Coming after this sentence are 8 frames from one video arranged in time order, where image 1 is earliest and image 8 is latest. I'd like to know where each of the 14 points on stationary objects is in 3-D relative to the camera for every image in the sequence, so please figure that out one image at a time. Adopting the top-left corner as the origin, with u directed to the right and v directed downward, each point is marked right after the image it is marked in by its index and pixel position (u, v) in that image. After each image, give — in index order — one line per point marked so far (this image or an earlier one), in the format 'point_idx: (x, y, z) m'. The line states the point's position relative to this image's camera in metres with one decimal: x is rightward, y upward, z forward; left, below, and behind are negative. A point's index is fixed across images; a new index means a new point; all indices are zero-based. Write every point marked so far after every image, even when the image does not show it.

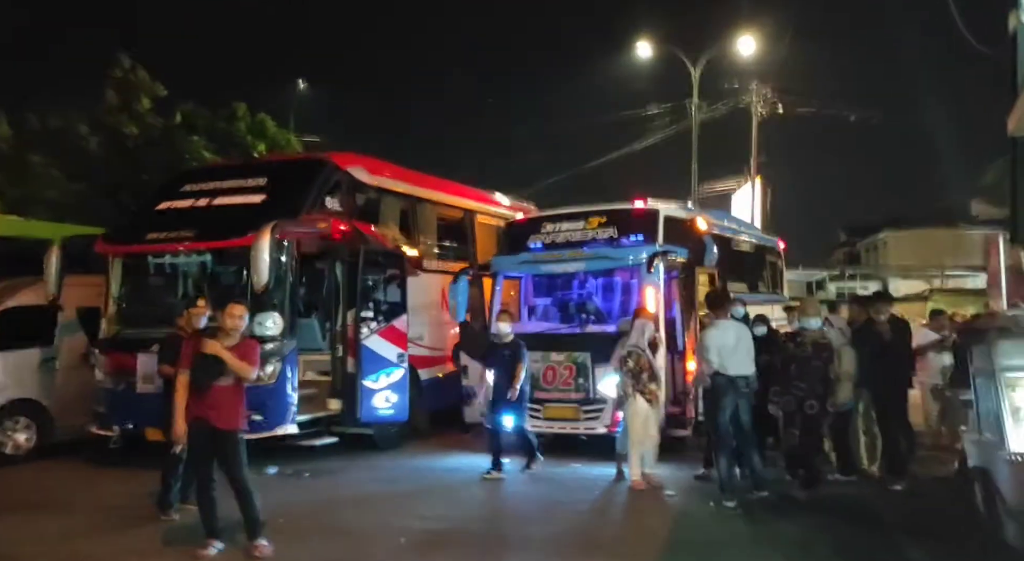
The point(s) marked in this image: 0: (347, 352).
0: (-1.9, -0.8, +10.9) m
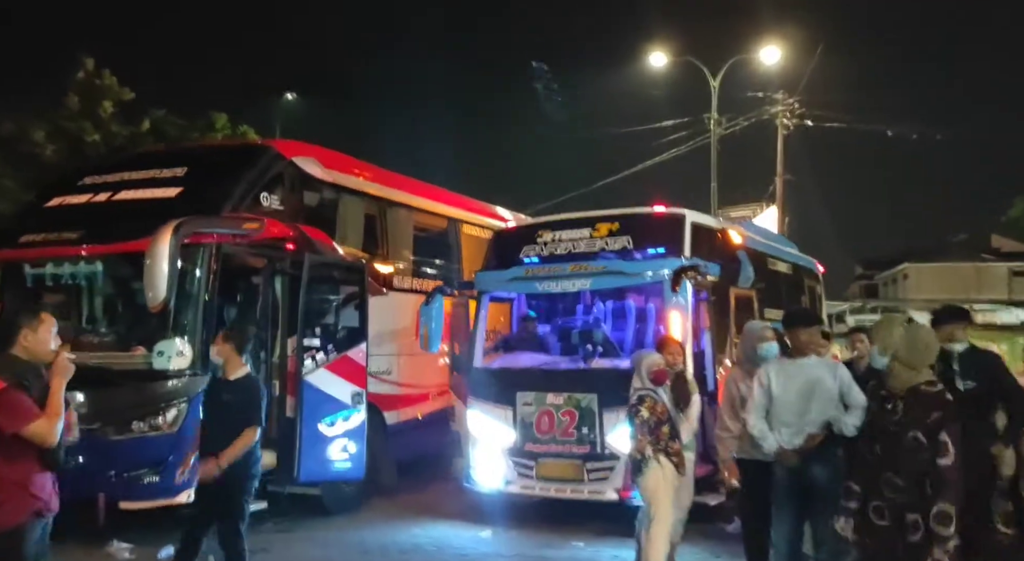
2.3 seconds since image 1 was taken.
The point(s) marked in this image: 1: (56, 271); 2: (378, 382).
0: (-2.0, -1.0, +8.5) m
1: (-3.7, +0.1, +8.0) m
2: (-1.4, -1.0, +9.9) m
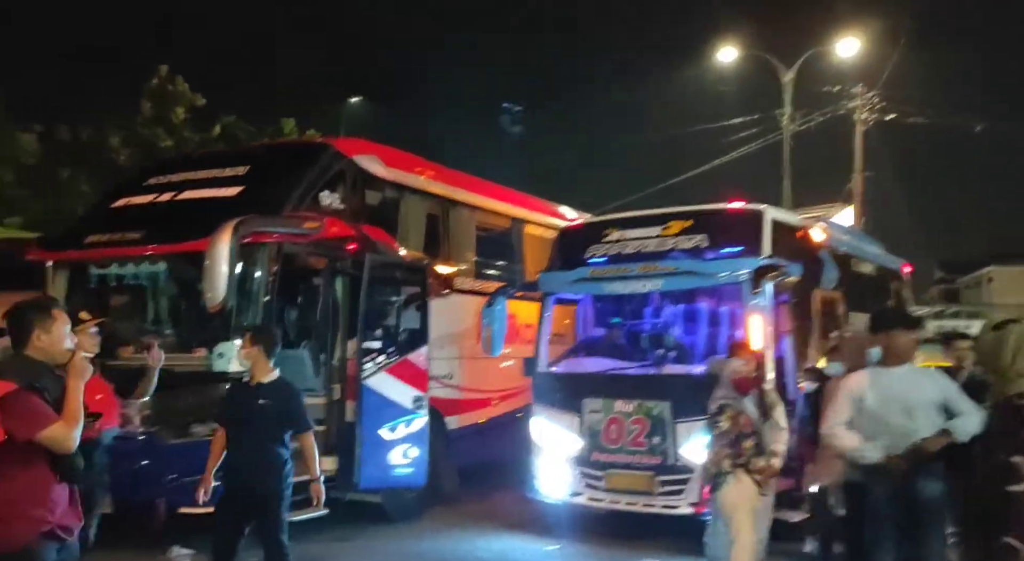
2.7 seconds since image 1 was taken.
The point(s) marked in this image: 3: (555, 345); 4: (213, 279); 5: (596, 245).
0: (-1.4, -1.0, +8.3) m
1: (-3.2, +0.1, +7.9) m
2: (-0.7, -1.1, +9.6) m
3: (+0.4, -0.6, +8.8) m
4: (-2.1, 0.0, +6.8) m
5: (+0.8, +0.3, +8.7) m
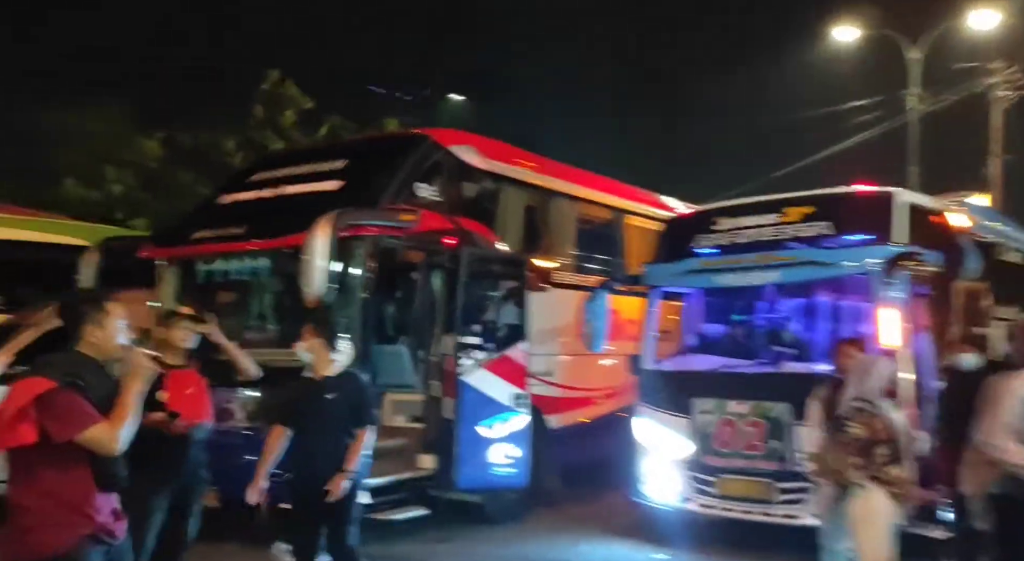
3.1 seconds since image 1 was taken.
0: (-0.6, -0.9, +8.1) m
1: (-2.3, +0.1, +7.9) m
2: (+0.3, -1.0, +9.3) m
3: (+1.3, -0.6, +8.4) m
4: (-1.4, 0.0, +6.7) m
5: (+1.7, +0.4, +8.3) m
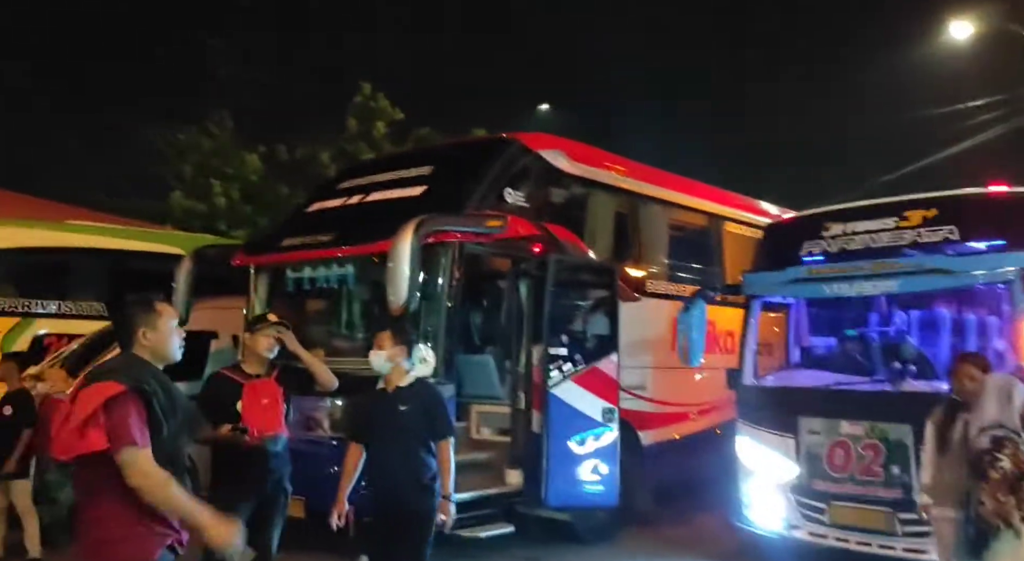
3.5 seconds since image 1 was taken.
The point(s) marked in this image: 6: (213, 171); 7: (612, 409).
0: (+0.1, -1.0, +7.8) m
1: (-1.6, +0.1, +7.8) m
2: (+1.1, -1.1, +8.9) m
3: (+2.0, -0.6, +8.0) m
4: (-0.8, 0.0, +6.5) m
5: (+2.4, +0.3, +7.8) m
6: (-5.7, +2.0, +18.3) m
7: (+0.9, -1.1, +8.3) m
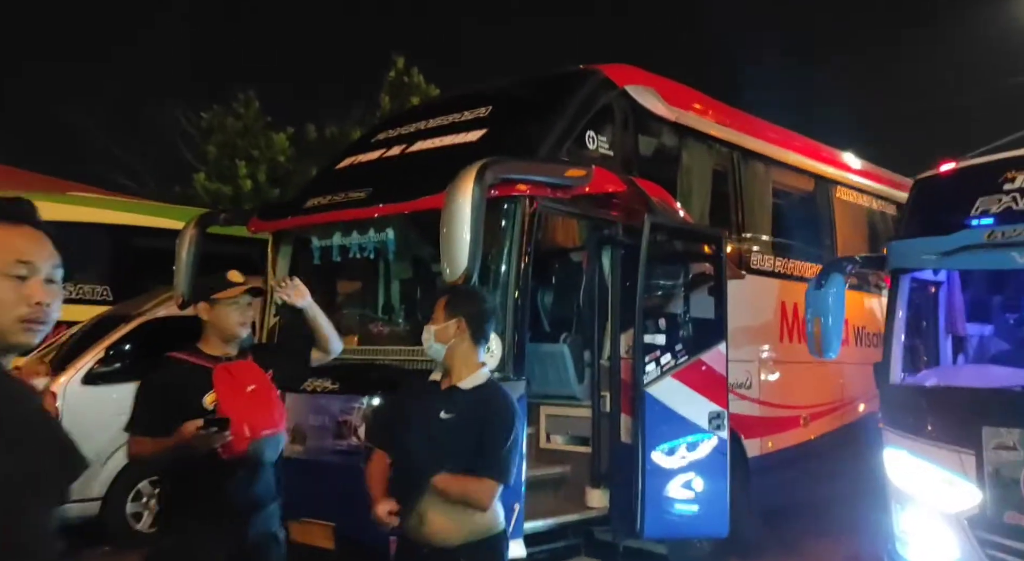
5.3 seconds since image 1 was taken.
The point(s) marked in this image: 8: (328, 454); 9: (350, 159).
0: (+0.7, -0.8, +6.1) m
1: (-1.1, +0.2, +6.2) m
2: (+1.7, -0.9, +7.2) m
3: (+2.6, -0.4, +6.2) m
4: (-0.3, +0.2, +4.8) m
5: (+2.9, +0.5, +6.0) m
6: (-4.8, +2.3, +16.9) m
7: (+1.4, -0.9, +6.6) m
8: (-1.1, -1.0, +5.6) m
9: (-1.2, +0.9, +6.8) m
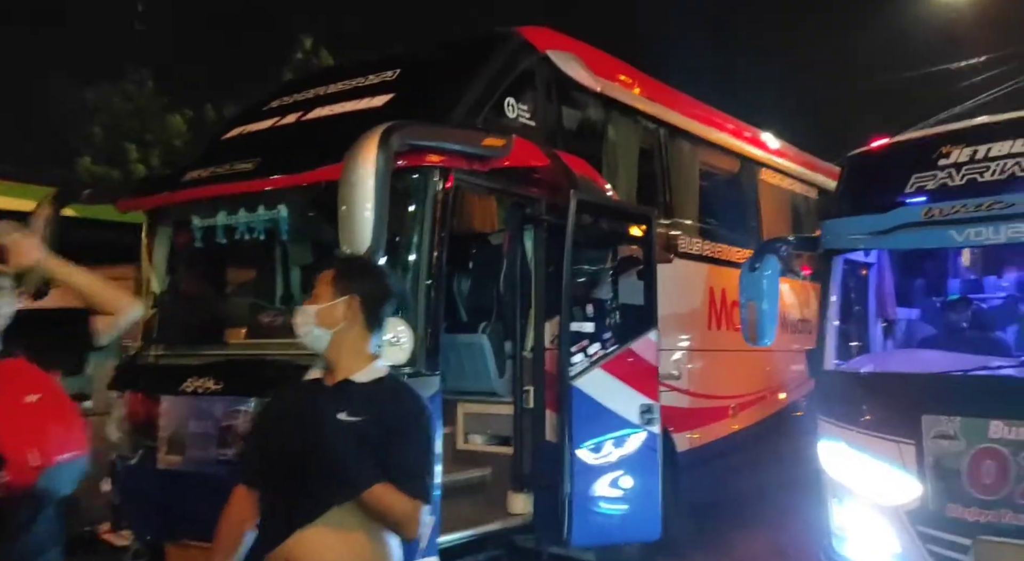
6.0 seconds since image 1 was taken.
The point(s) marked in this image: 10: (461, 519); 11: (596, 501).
0: (+0.2, -0.7, +5.6) m
1: (-1.6, +0.3, +5.5) m
2: (+1.1, -0.8, +6.8) m
3: (+2.1, -0.3, +5.8) m
4: (-0.7, +0.3, +4.2) m
5: (+2.4, +0.6, +5.7) m
6: (-6.2, +2.4, +15.7) m
7: (+0.9, -0.8, +6.1) m
8: (-1.5, -0.9, +4.9) m
9: (-1.7, +0.9, +6.1) m
10: (-0.3, -1.4, +5.5) m
11: (+0.5, -1.3, +5.7) m
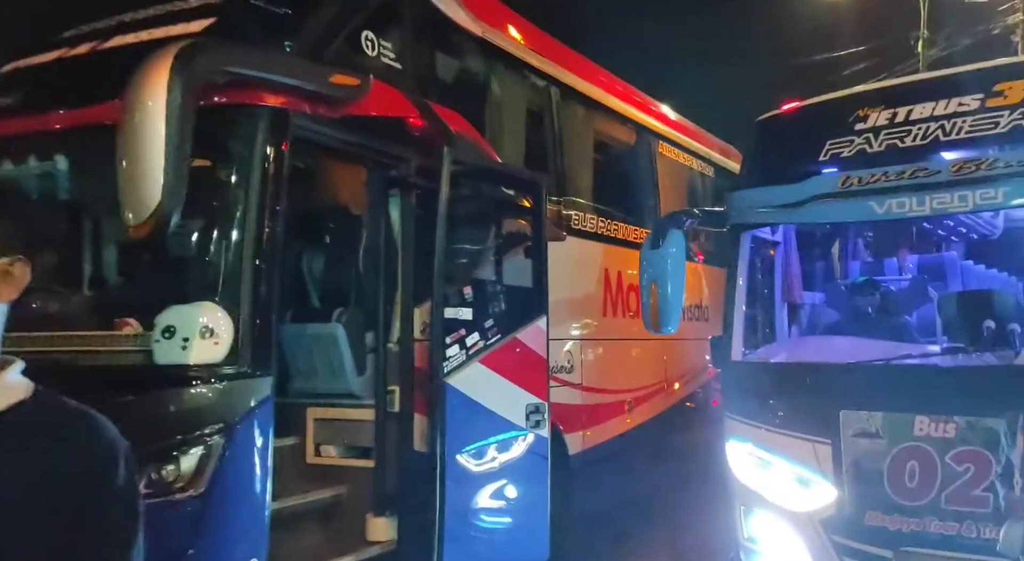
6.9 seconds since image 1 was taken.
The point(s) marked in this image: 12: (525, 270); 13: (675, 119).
0: (-0.5, -0.6, +4.6) m
1: (-2.2, +0.4, +4.3) m
2: (+0.3, -0.6, +5.9) m
3: (+1.4, -0.2, +5.1) m
4: (-1.2, +0.3, +3.1) m
5: (+1.7, +0.7, +5.0) m
6: (-8.0, +2.6, +13.9) m
7: (+0.1, -0.7, +5.3) m
8: (-2.1, -0.8, +3.7) m
9: (-2.4, +1.1, +4.9) m
10: (-0.9, -1.2, +4.5) m
11: (-0.1, -1.2, +4.8) m
12: (+0.1, +0.1, +5.4) m
13: (+1.6, +1.4, +8.8) m
